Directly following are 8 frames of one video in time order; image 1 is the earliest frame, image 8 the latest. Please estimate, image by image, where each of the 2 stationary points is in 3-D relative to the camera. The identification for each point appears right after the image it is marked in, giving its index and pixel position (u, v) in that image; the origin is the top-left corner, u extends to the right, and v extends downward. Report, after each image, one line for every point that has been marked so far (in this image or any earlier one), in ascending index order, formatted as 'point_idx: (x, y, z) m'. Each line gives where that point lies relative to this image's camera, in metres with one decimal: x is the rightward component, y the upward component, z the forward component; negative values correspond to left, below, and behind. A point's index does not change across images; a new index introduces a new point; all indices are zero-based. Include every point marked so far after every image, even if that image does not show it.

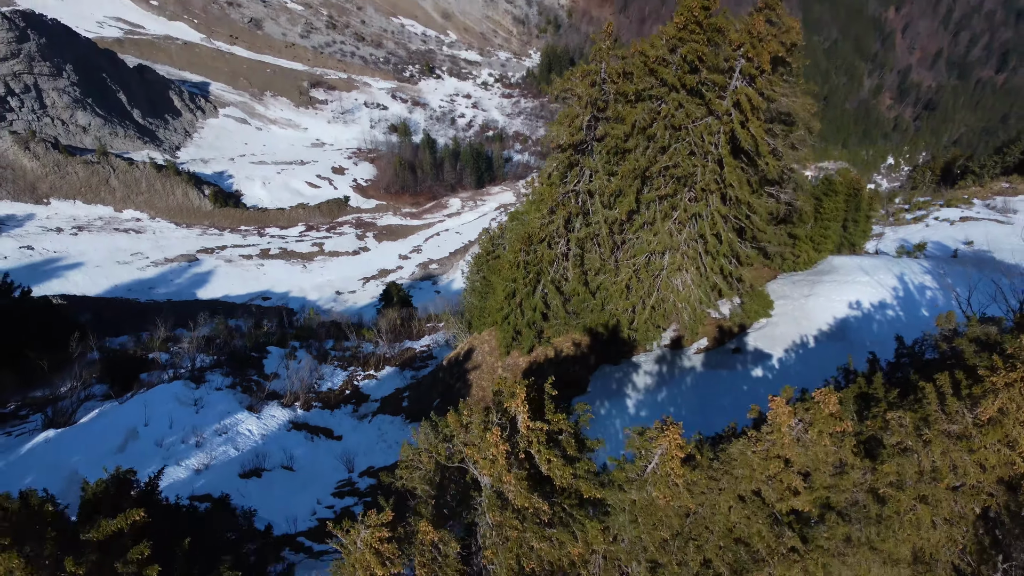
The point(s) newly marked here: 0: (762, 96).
0: (+6.1, +4.6, +19.7) m
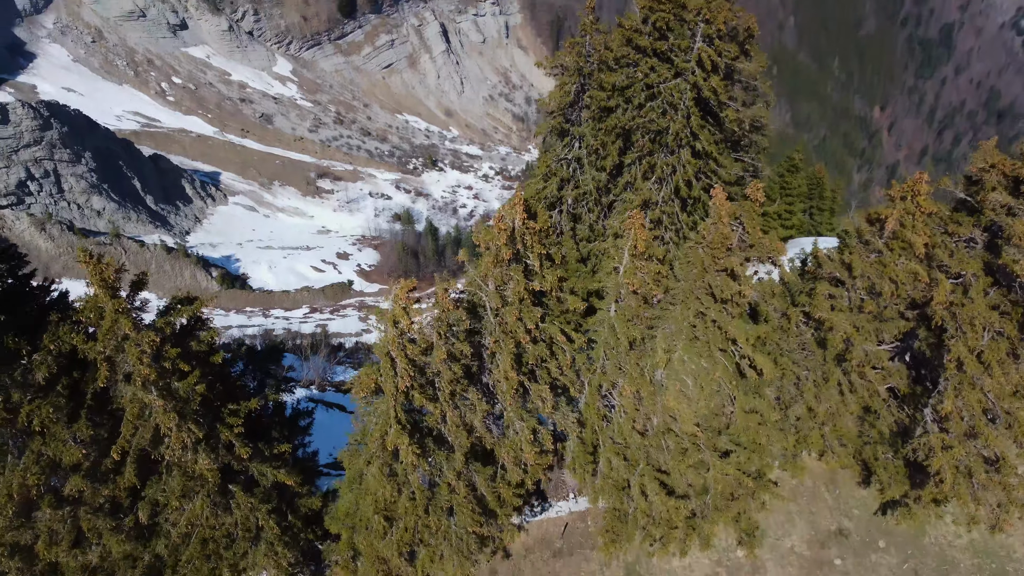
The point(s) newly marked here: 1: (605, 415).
0: (+6.1, +6.7, +23.5) m
1: (+2.0, -2.6, +18.1) m
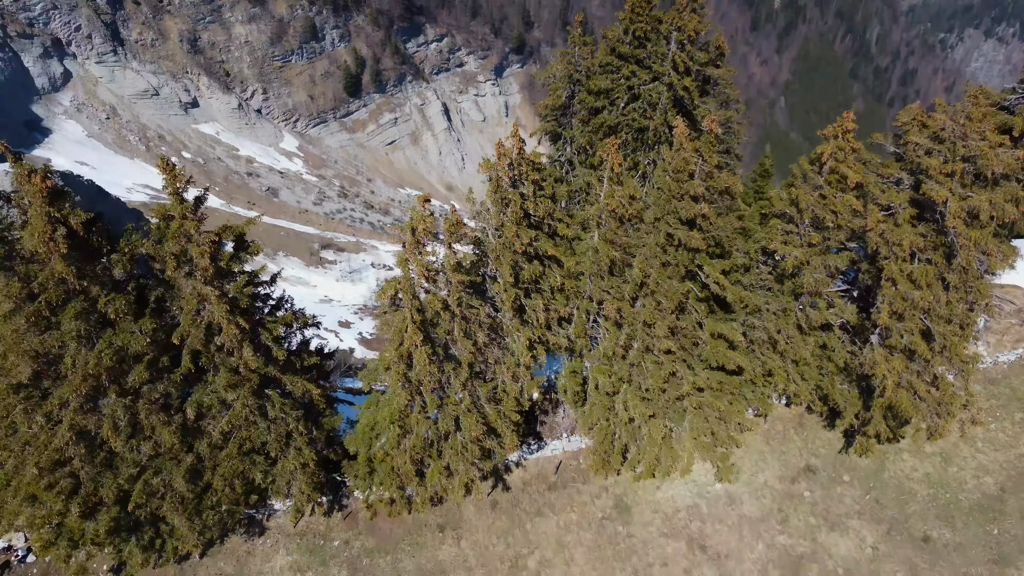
0: (+6.1, +7.6, +27.0) m
1: (+2.0, -1.2, +20.6) m
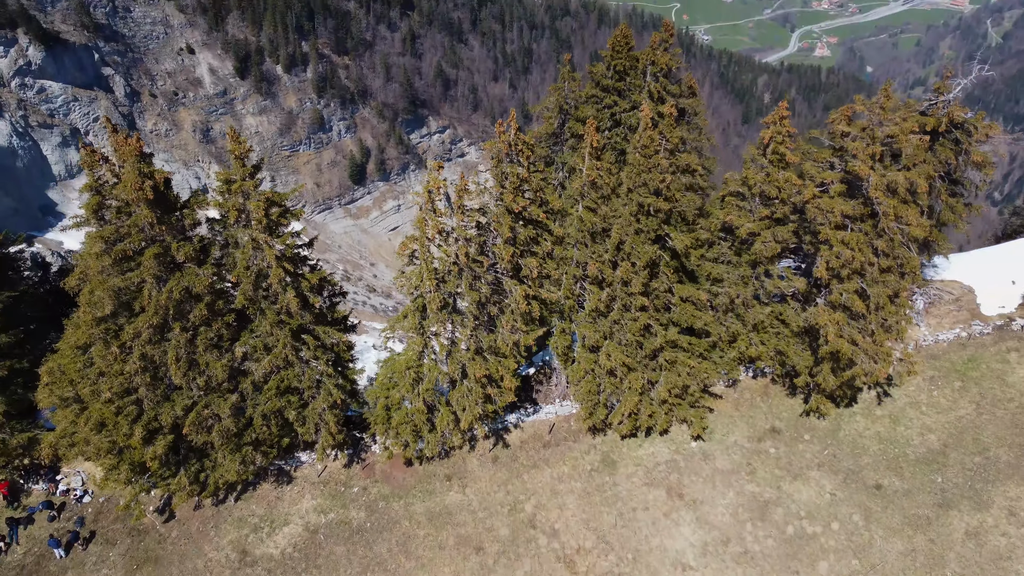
0: (+6.0, +7.6, +31.4) m
1: (+1.9, -0.3, +24.1) m
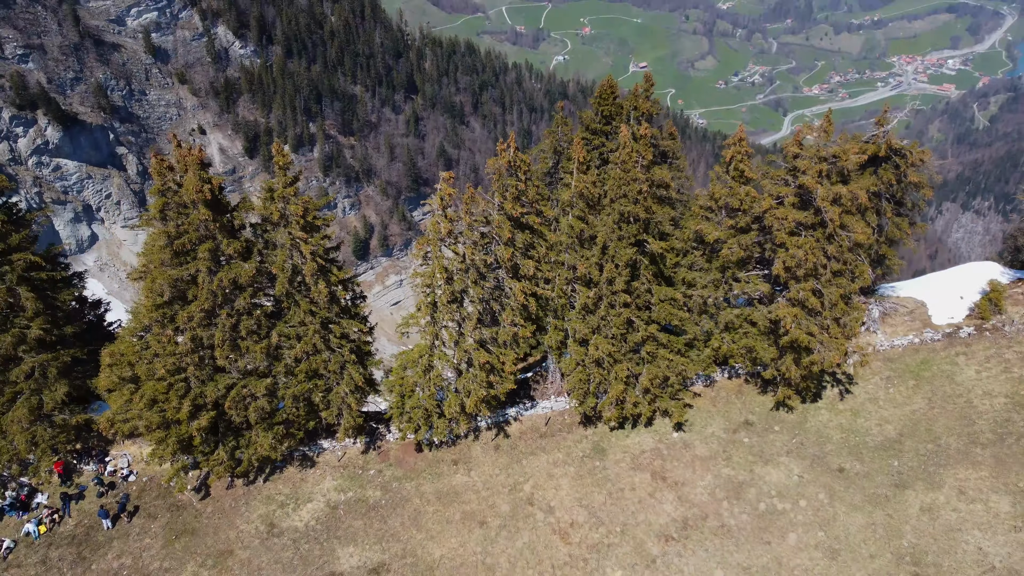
0: (+6.0, +6.8, +35.6) m
1: (+1.9, -0.4, +27.5) m
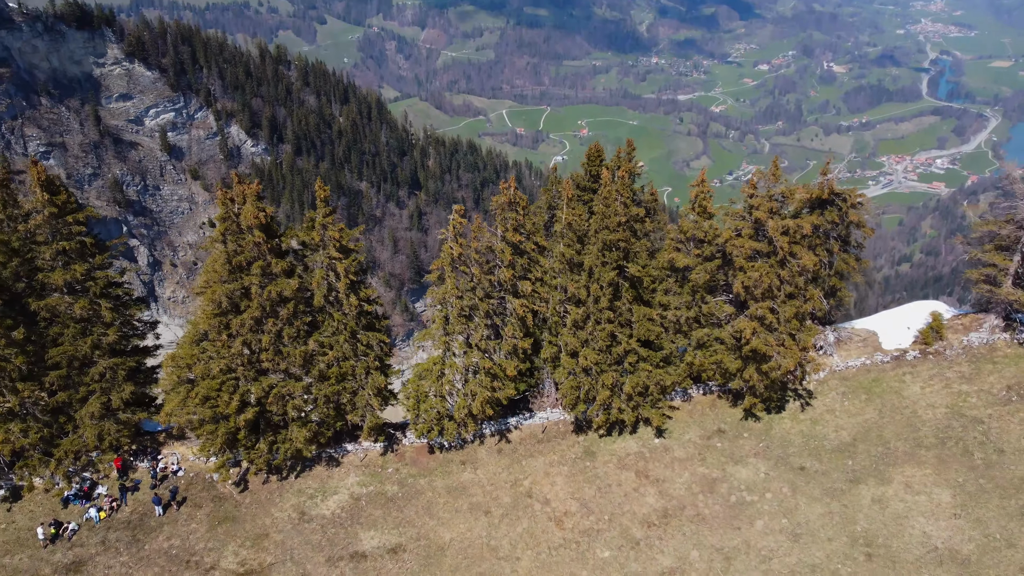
0: (+6.0, +4.9, +40.9) m
1: (+2.0, -1.3, +32.0) m
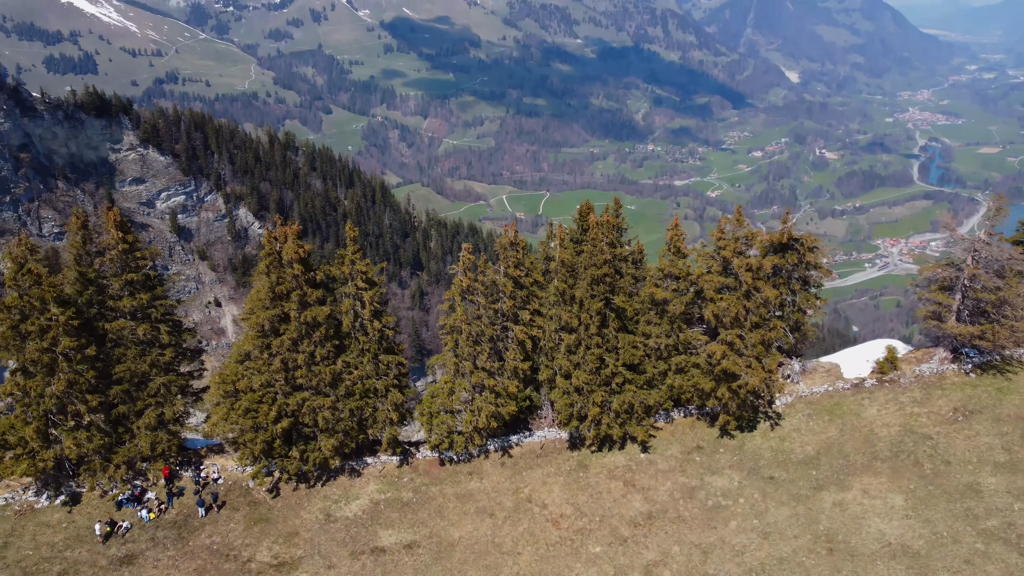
0: (+6.0, +2.6, +46.1) m
1: (+2.0, -2.7, +36.6) m
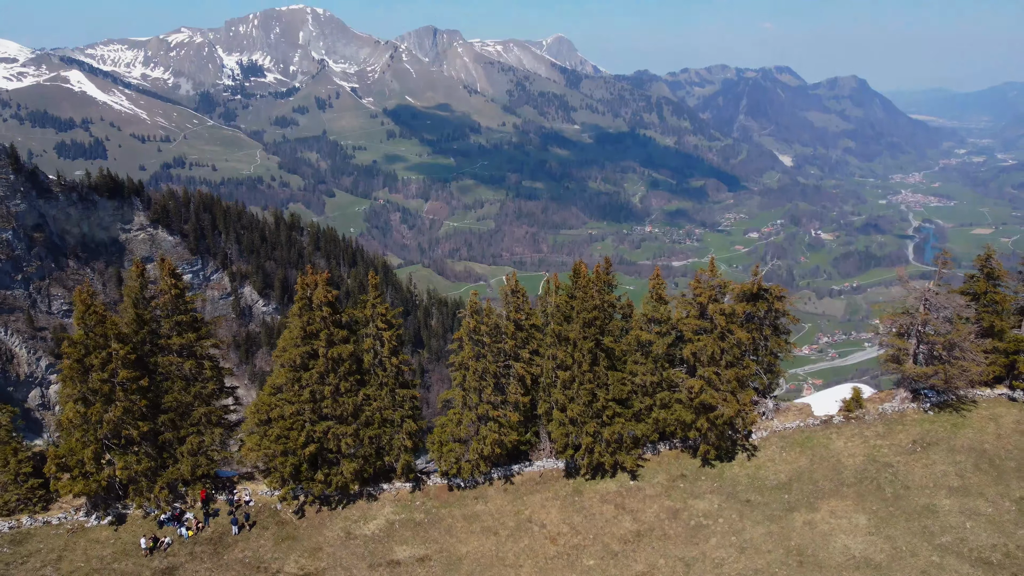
0: (+6.1, -0.6, +50.9) m
1: (+2.1, -4.9, +41.0) m
